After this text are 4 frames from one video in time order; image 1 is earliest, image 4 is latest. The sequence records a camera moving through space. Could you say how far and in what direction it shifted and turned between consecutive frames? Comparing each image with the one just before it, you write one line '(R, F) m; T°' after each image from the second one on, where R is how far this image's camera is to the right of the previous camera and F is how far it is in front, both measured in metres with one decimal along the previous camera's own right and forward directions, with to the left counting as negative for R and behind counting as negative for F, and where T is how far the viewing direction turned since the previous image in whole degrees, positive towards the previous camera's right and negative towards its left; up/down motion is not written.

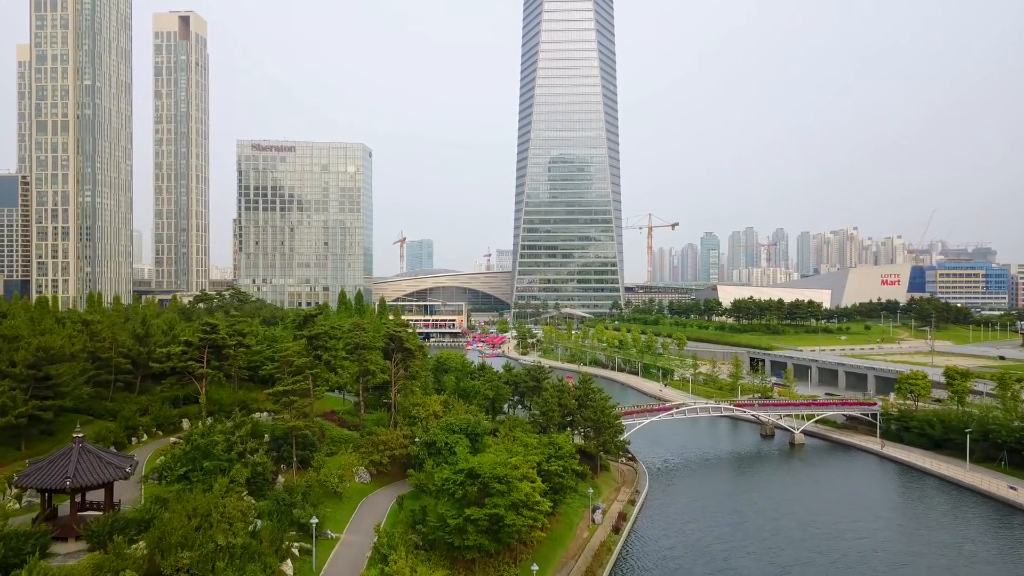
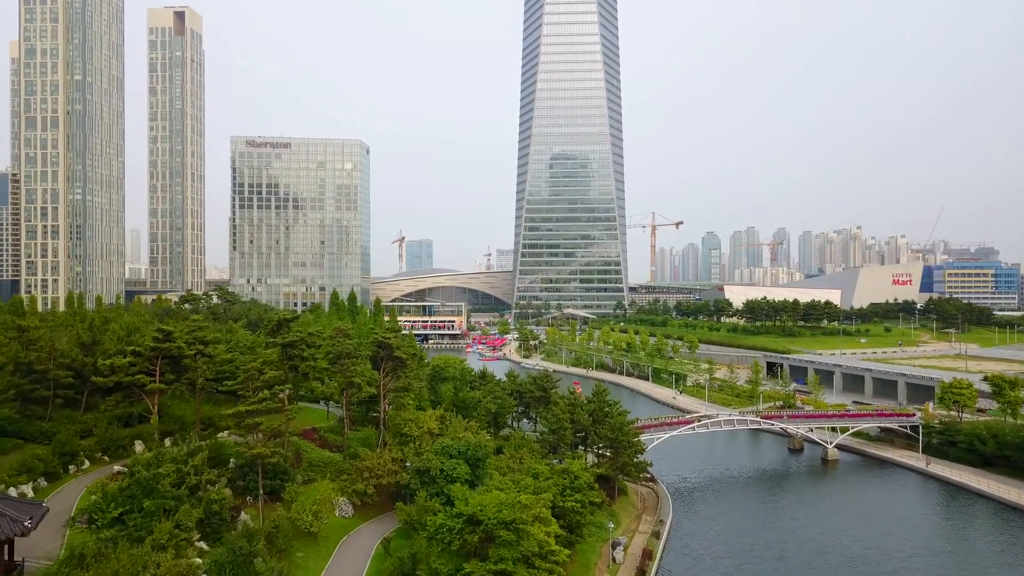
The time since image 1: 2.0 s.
(-0.3, +4.5) m; 0°
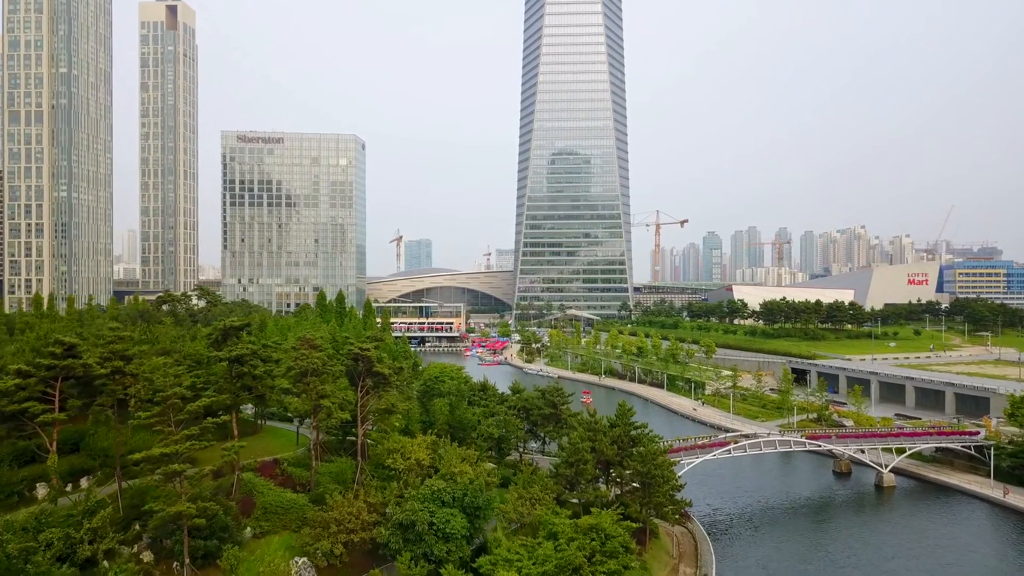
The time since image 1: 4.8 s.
(-0.4, +6.0) m; 0°
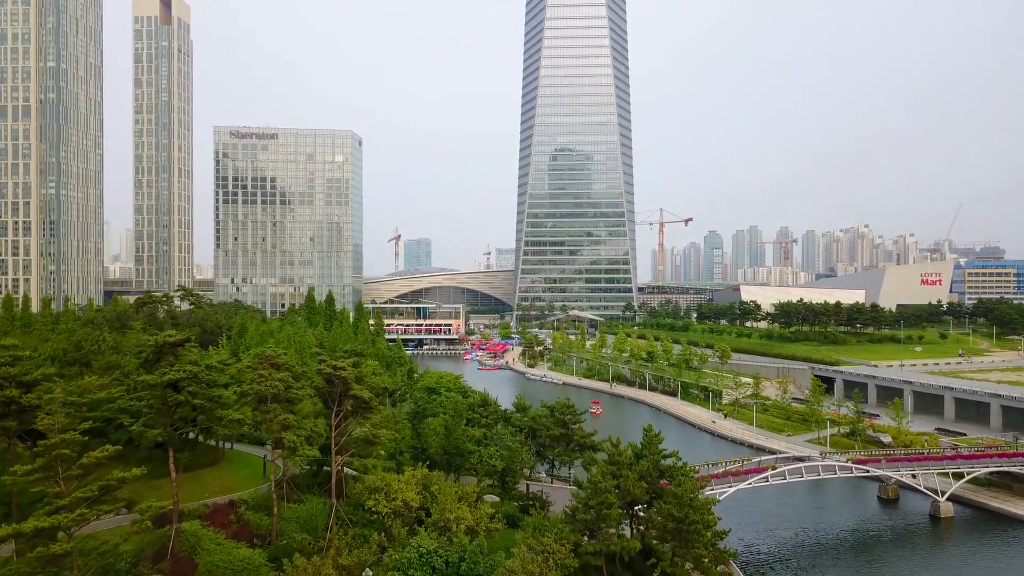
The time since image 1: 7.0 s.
(-0.3, +4.7) m; 0°
